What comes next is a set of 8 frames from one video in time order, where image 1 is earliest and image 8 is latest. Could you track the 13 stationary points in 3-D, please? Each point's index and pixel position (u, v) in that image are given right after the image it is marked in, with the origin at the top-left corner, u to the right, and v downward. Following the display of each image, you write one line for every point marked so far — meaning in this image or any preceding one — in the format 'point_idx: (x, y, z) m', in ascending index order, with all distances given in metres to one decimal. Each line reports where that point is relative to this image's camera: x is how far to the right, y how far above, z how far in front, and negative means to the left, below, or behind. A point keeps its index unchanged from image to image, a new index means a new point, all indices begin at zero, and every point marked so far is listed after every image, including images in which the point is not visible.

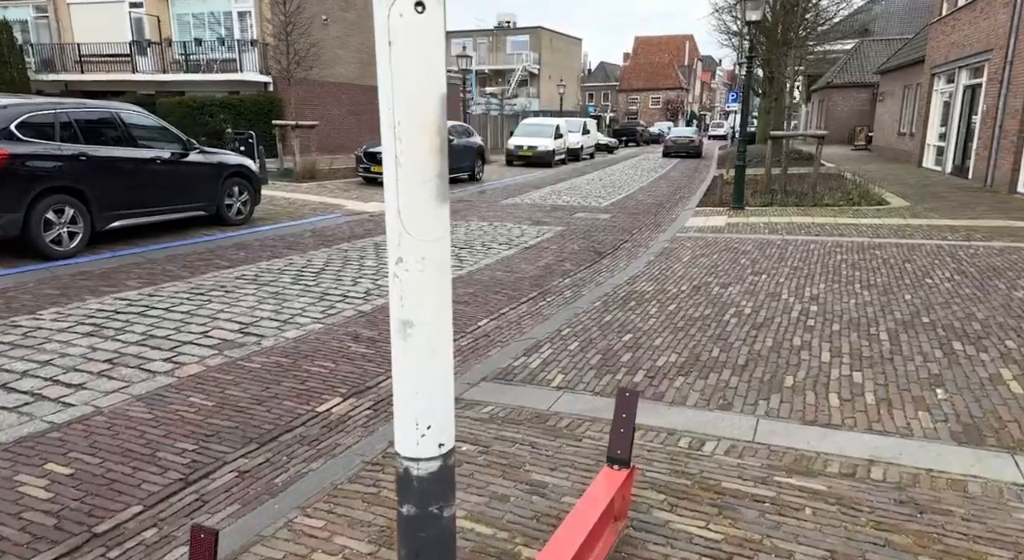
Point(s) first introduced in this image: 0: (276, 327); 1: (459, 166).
0: (-2.0, -0.4, +6.2) m
1: (-1.3, +2.8, +18.5) m
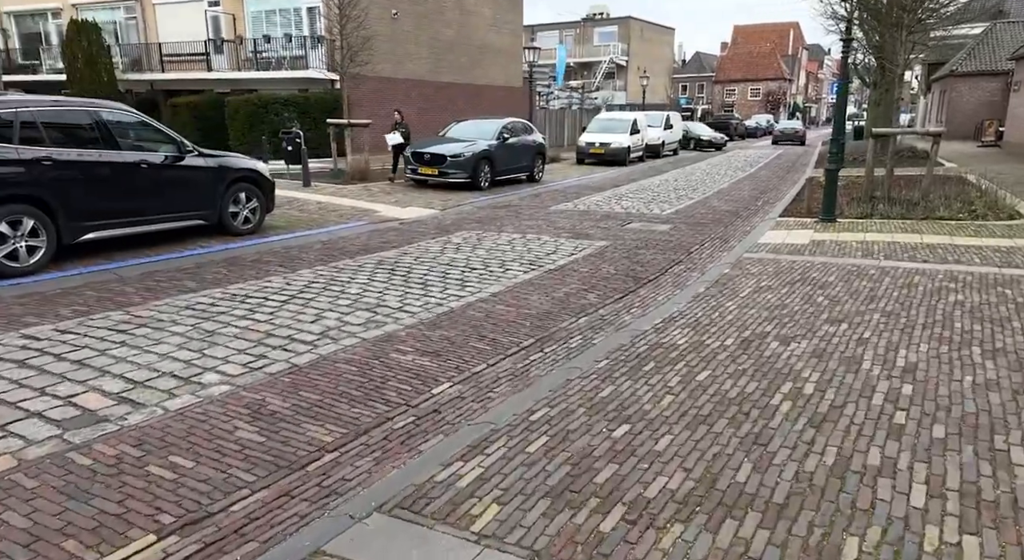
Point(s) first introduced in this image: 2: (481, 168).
0: (-2.2, -0.7, +4.8) m
1: (0.0, +2.5, +16.9) m
2: (-0.7, +2.4, +15.7) m
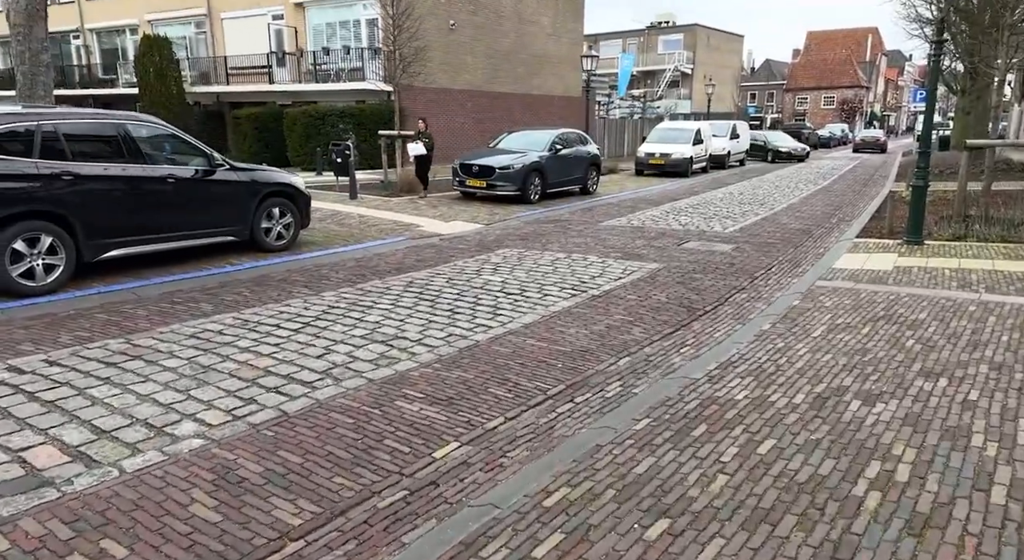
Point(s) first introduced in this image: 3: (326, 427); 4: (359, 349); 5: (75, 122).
0: (-2.1, -0.9, +4.1) m
1: (+1.2, +2.1, +16.1) m
2: (+0.4, +2.0, +14.9) m
3: (-1.1, -0.9, +4.4) m
4: (-1.2, -0.6, +6.0) m
5: (-4.8, +1.7, +8.3) m
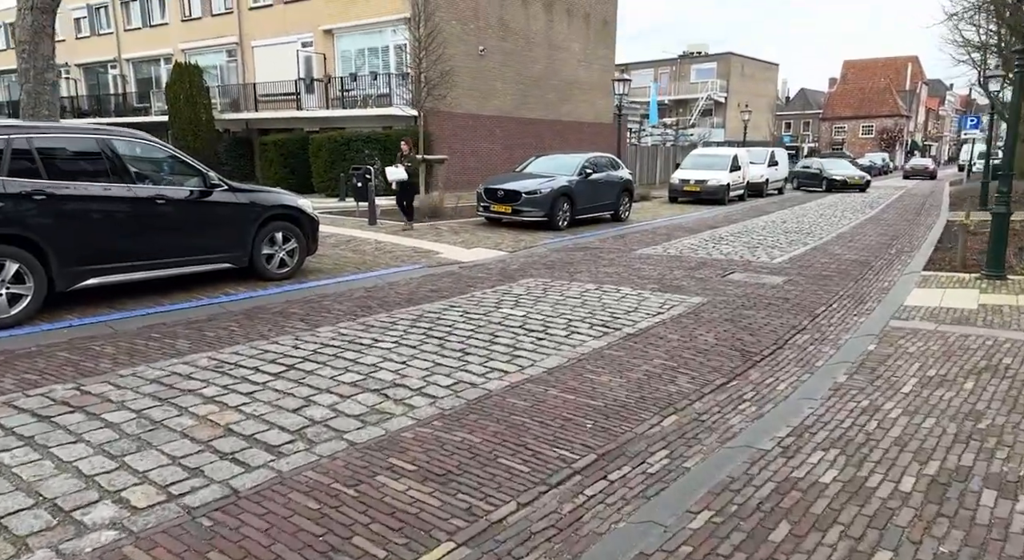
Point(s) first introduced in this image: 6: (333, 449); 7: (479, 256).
0: (-2.0, -1.1, +3.1) m
1: (+1.7, +1.5, +15.0) m
2: (+0.9, +1.4, +13.9) m
3: (-1.0, -1.1, +3.4) m
4: (-1.1, -0.8, +5.0) m
5: (-4.6, +1.4, +7.5) m
6: (-1.0, -0.9, +4.2) m
7: (-0.5, +0.4, +11.3) m
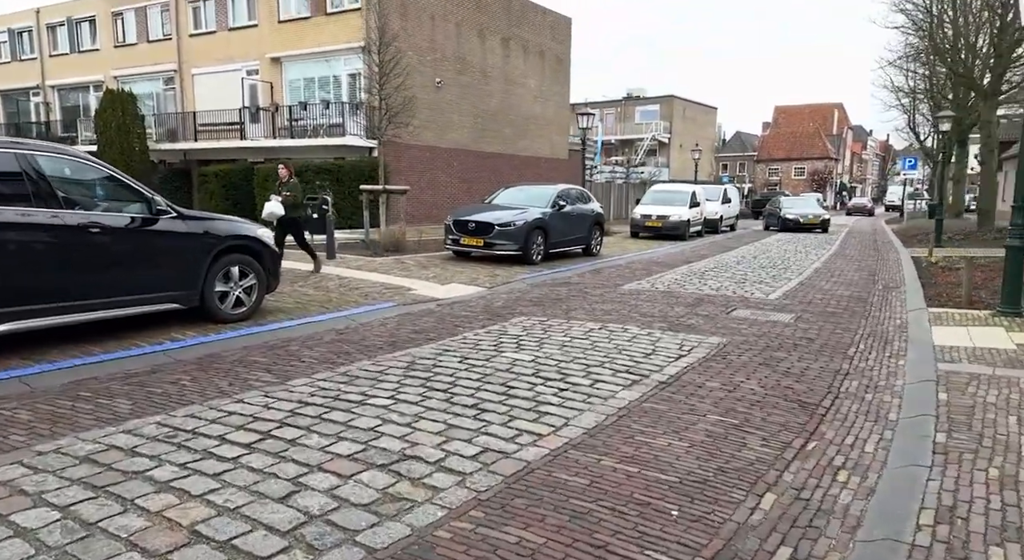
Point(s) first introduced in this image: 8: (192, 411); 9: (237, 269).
0: (-1.6, -1.2, +1.9) m
1: (+1.2, +0.8, +14.2) m
2: (+0.4, +0.7, +13.0) m
3: (-0.6, -1.2, +2.2) m
4: (-0.8, -1.0, +3.8) m
5: (-4.5, +1.1, +6.1) m
6: (-0.7, -1.1, +3.0) m
7: (-0.7, -0.2, +10.2) m
8: (-2.1, -0.9, +4.9) m
9: (-3.0, +0.1, +8.2) m
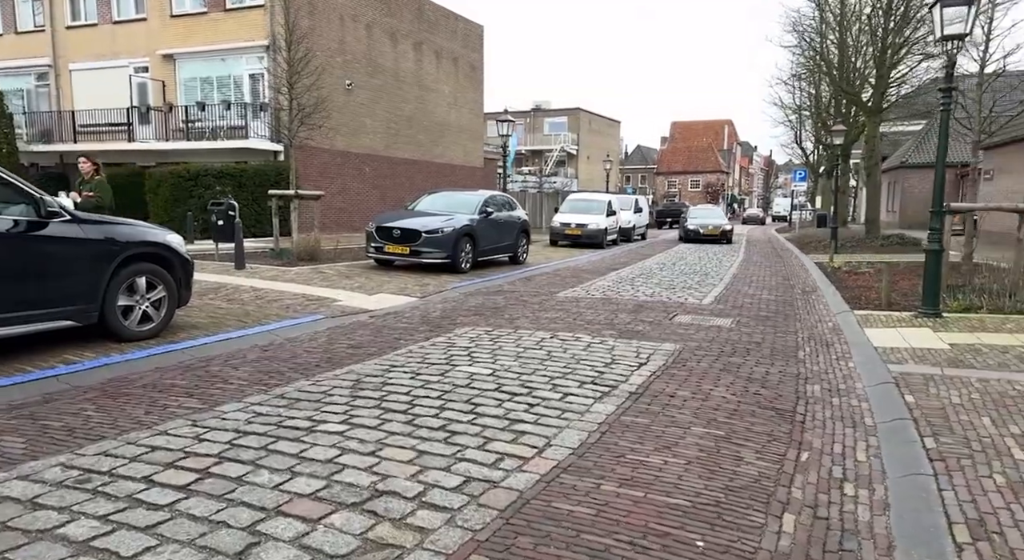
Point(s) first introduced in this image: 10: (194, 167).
0: (-1.4, -1.2, +1.2) m
1: (-0.2, +0.6, +13.8) m
2: (-0.8, +0.6, +12.5) m
3: (-0.4, -1.2, +1.7) m
4: (-0.8, -1.1, +3.2) m
5: (-4.8, +1.0, +5.0) m
6: (-0.6, -1.1, +2.5) m
7: (-1.6, -0.3, +9.6) m
8: (-2.3, -0.9, +4.2) m
9: (-3.6, 0.0, +7.2) m
10: (-8.3, +2.9, +19.4) m
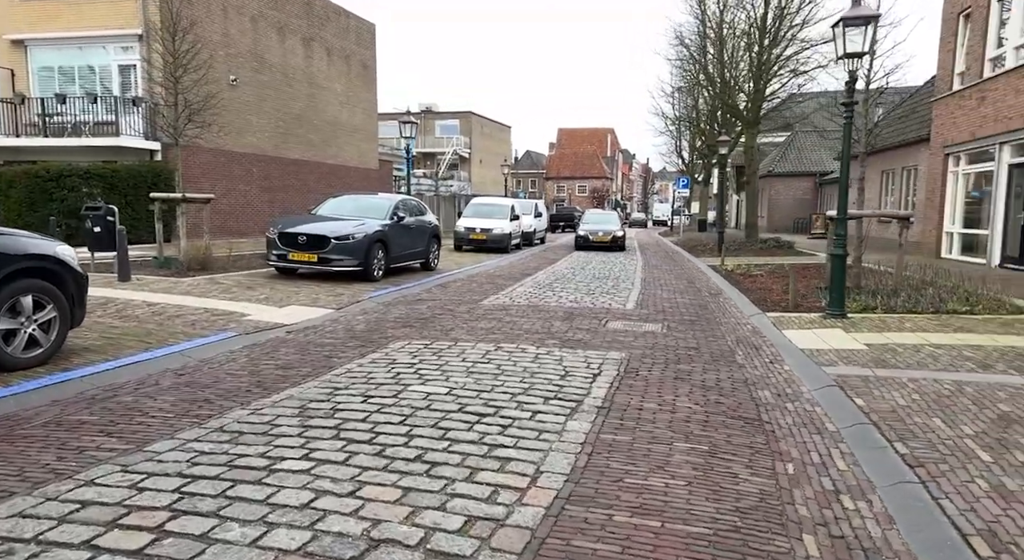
0: (-0.9, -1.3, +0.7) m
1: (-1.8, +0.5, +13.3) m
2: (-2.2, +0.4, +11.9) m
3: (-0.1, -1.3, +1.3) m
4: (-0.7, -1.1, +2.7) m
5: (-5.0, +0.8, +3.9) m
6: (-0.3, -1.2, +2.1) m
7: (-2.5, -0.4, +8.9) m
8: (-2.3, -1.1, +3.5) m
9: (-4.1, -0.2, +6.3) m
10: (-10.7, +2.6, +17.6) m
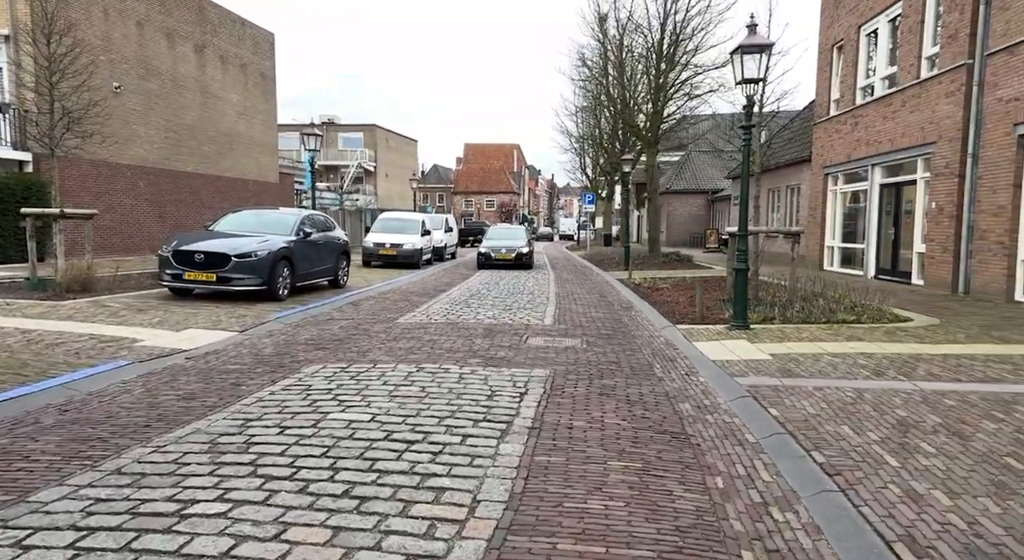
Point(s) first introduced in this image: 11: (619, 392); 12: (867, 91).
0: (-0.8, -1.4, +0.4) m
1: (-3.4, +0.2, +12.8) m
2: (-3.6, +0.1, +11.4) m
3: (0.0, -1.3, +1.1) m
4: (-0.9, -1.2, +2.5) m
5: (-5.3, +0.6, +3.1) m
6: (-0.4, -1.3, +1.8) m
7: (-3.4, -0.7, +8.4) m
8: (-2.5, -1.2, +3.0) m
9: (-4.7, -0.3, +5.6) m
10: (-12.7, +2.1, +15.9) m
11: (+0.9, -1.0, +6.4) m
12: (+8.2, +4.3, +17.0) m
